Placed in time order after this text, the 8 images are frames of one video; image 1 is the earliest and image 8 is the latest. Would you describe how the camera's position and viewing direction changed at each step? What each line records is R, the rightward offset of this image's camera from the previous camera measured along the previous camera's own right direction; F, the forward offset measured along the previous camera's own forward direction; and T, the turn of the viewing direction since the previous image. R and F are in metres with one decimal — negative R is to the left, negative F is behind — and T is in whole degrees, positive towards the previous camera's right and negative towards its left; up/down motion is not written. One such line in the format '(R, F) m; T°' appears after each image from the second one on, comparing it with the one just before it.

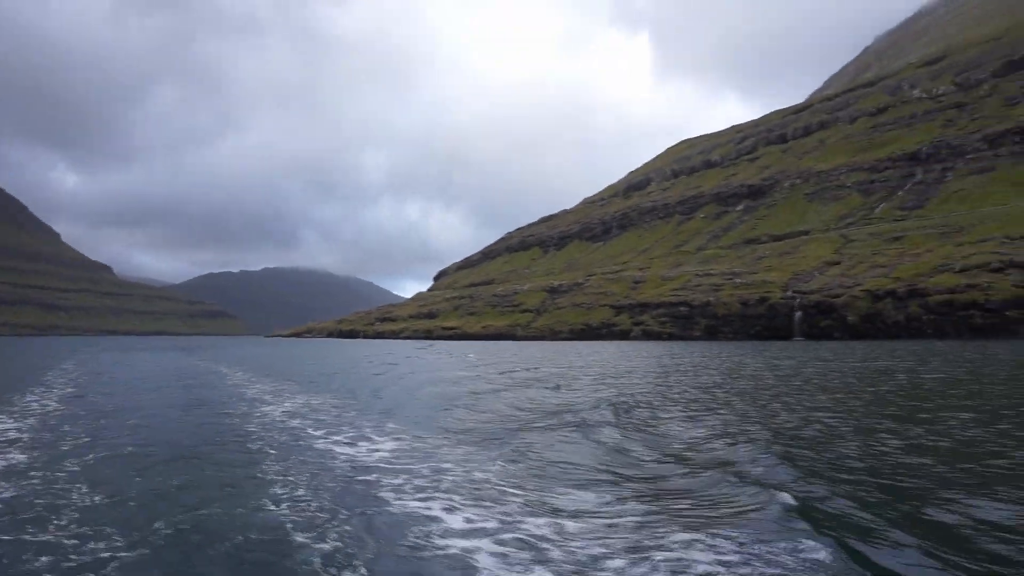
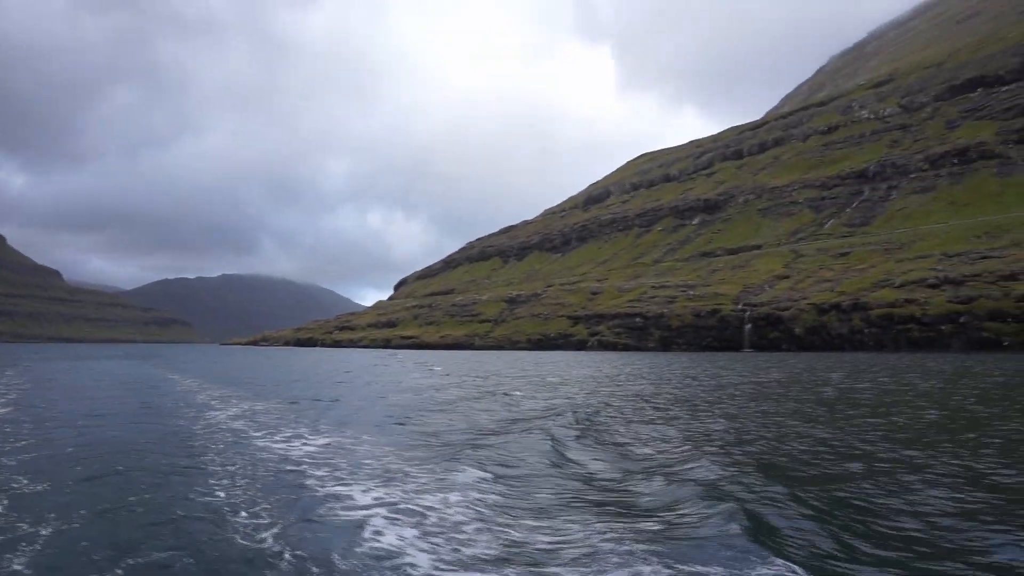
(+0.7, -1.4) m; +3°
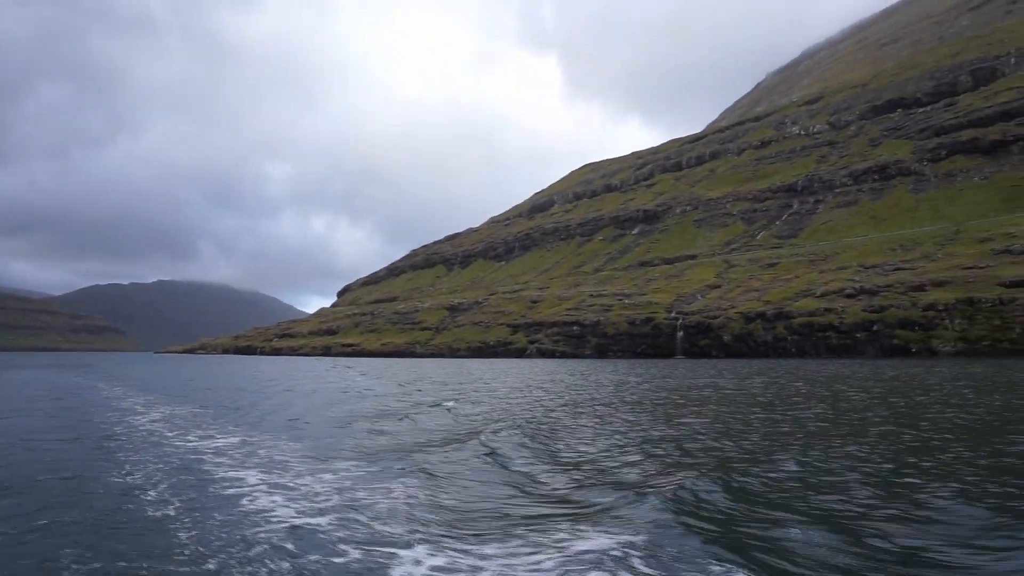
(+1.2, -2.3) m; +4°
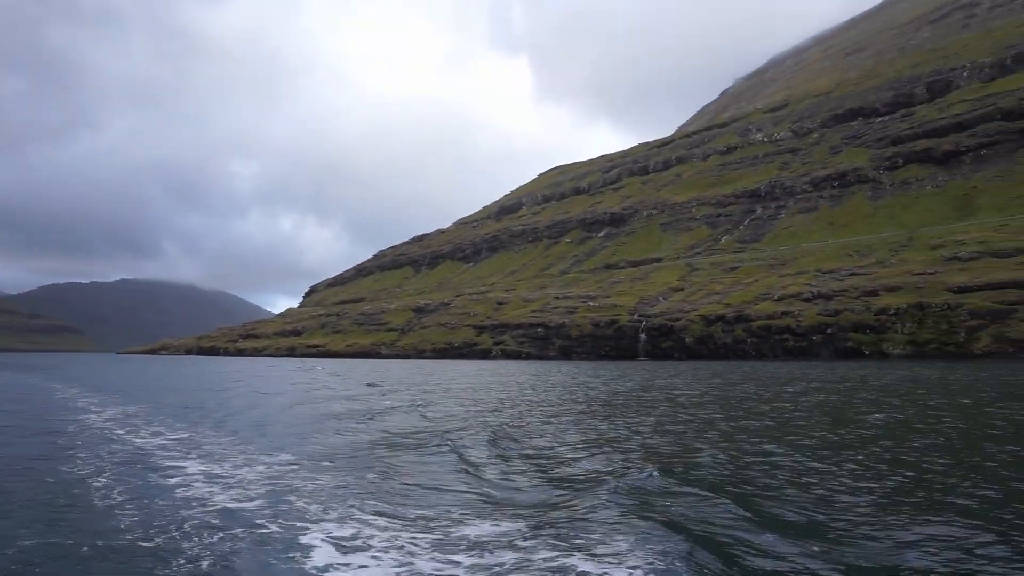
(+0.8, -1.0) m; +2°
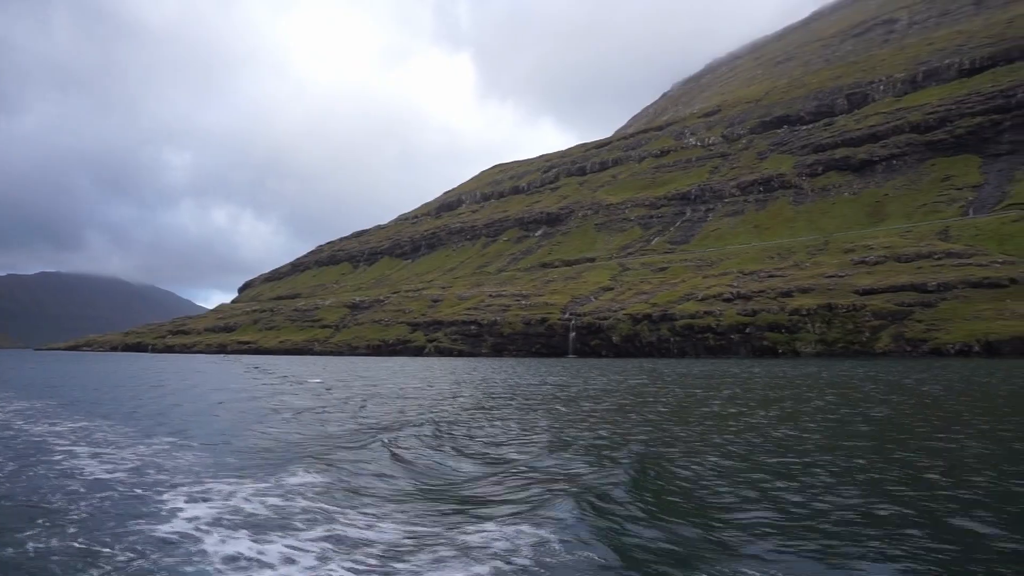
(+1.6, -2.3) m; +5°
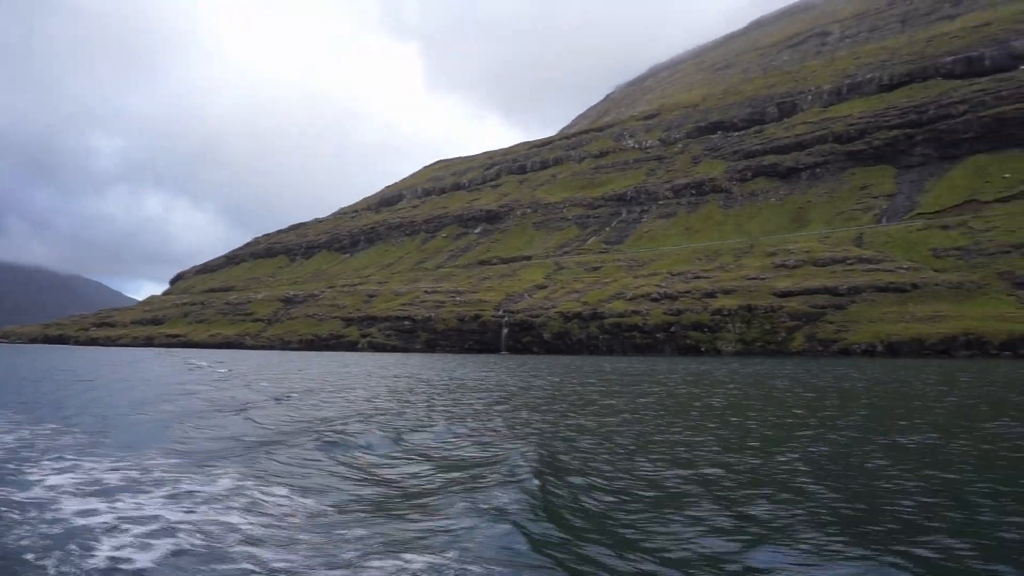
(+1.7, -1.9) m; +5°
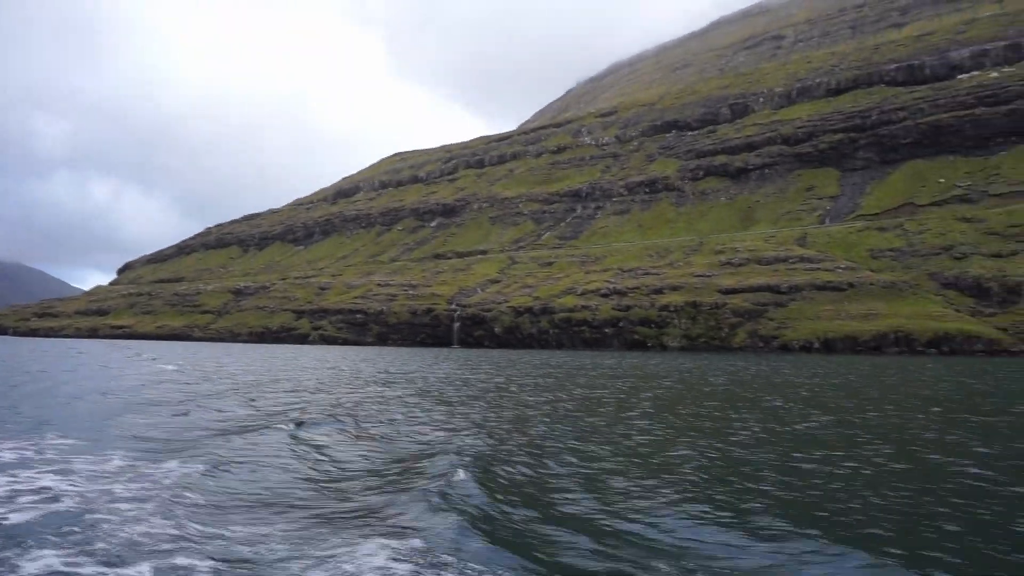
(+1.3, -1.3) m; +3°
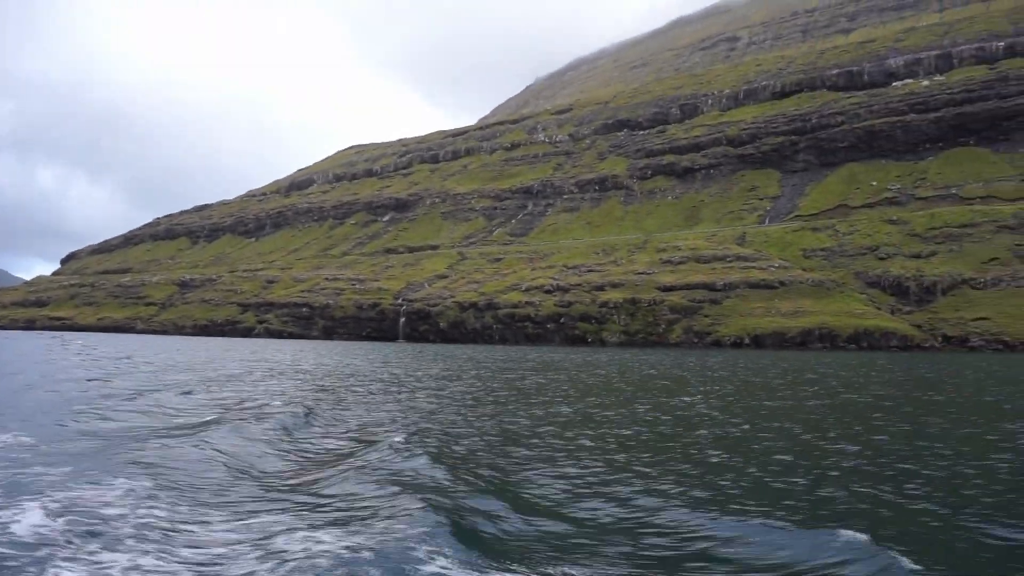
(+2.9, -2.3) m; +3°
